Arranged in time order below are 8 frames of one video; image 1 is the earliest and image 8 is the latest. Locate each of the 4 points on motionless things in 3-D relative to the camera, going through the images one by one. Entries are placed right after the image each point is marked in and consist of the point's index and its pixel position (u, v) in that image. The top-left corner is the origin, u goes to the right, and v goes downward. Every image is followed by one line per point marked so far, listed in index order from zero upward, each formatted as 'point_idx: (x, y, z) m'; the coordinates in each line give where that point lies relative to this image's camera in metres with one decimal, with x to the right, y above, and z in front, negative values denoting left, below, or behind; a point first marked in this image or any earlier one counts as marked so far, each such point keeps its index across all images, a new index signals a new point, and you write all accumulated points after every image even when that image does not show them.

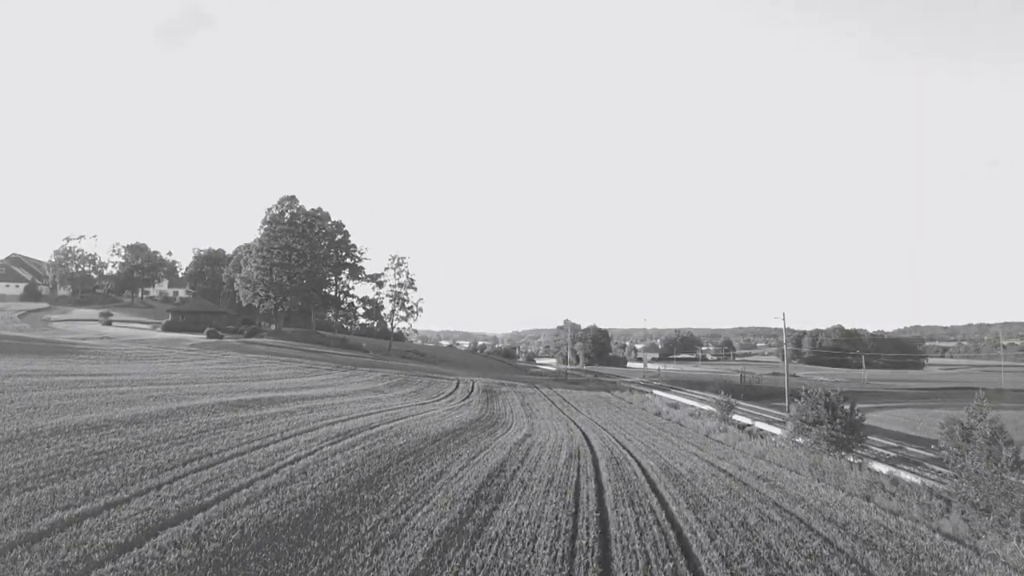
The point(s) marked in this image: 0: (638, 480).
0: (+2.6, -4.0, +15.7) m
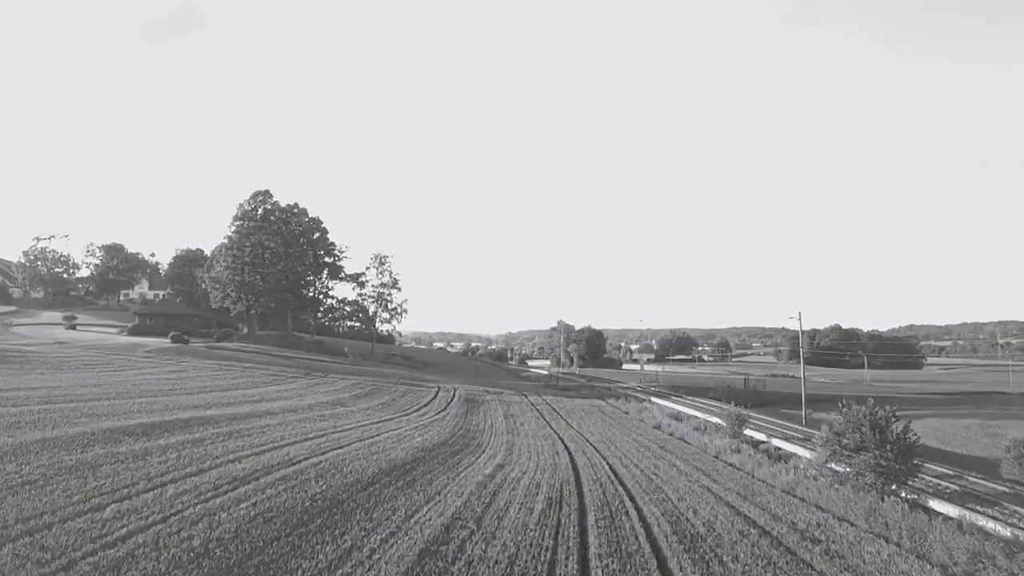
0: (+1.9, -3.8, +11.0) m
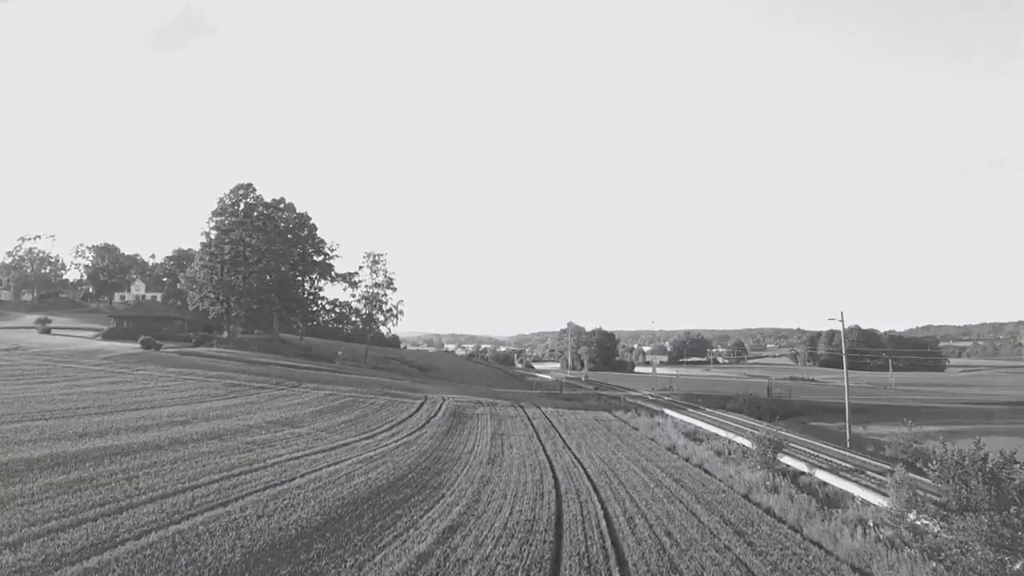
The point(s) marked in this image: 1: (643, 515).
0: (+0.9, -3.6, +5.4) m
1: (+3.1, -5.3, +17.8) m
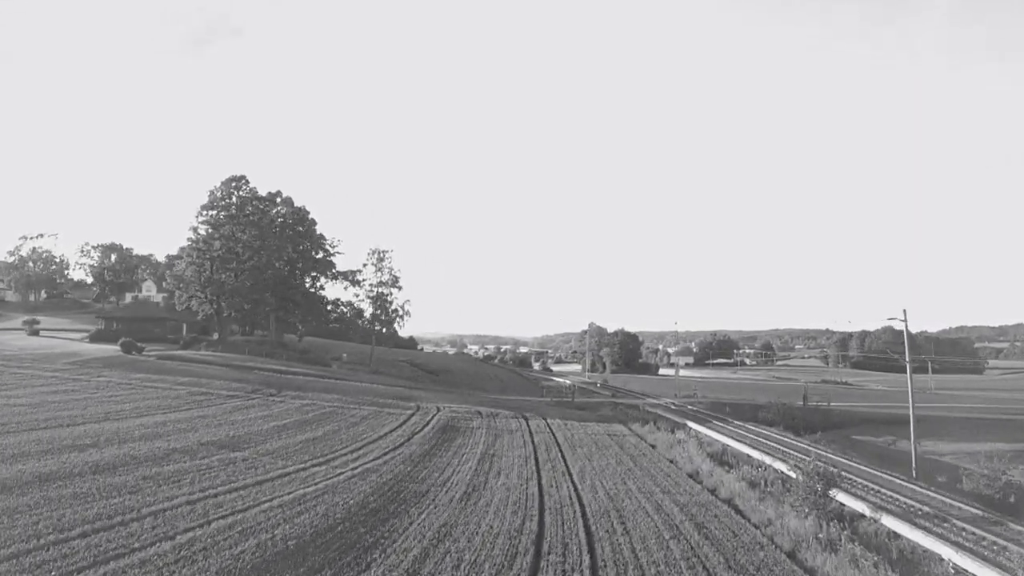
0: (-0.3, -3.4, +0.2) m
1: (+2.3, -5.0, +12.5) m
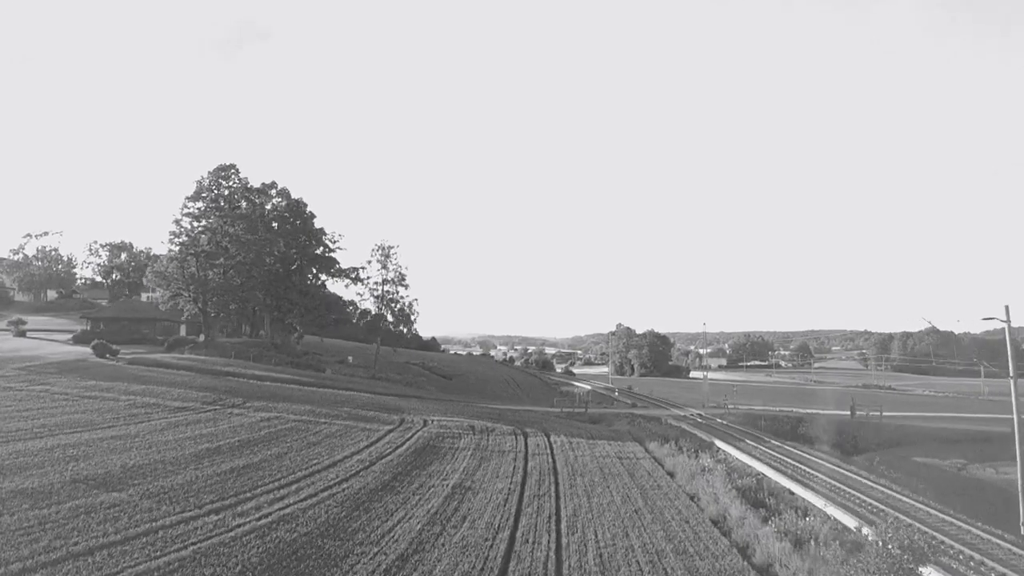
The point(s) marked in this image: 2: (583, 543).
0: (-2.1, -3.1, -5.6) m
1: (+1.0, -4.8, +6.7) m
2: (+1.5, -5.9, +17.6) m
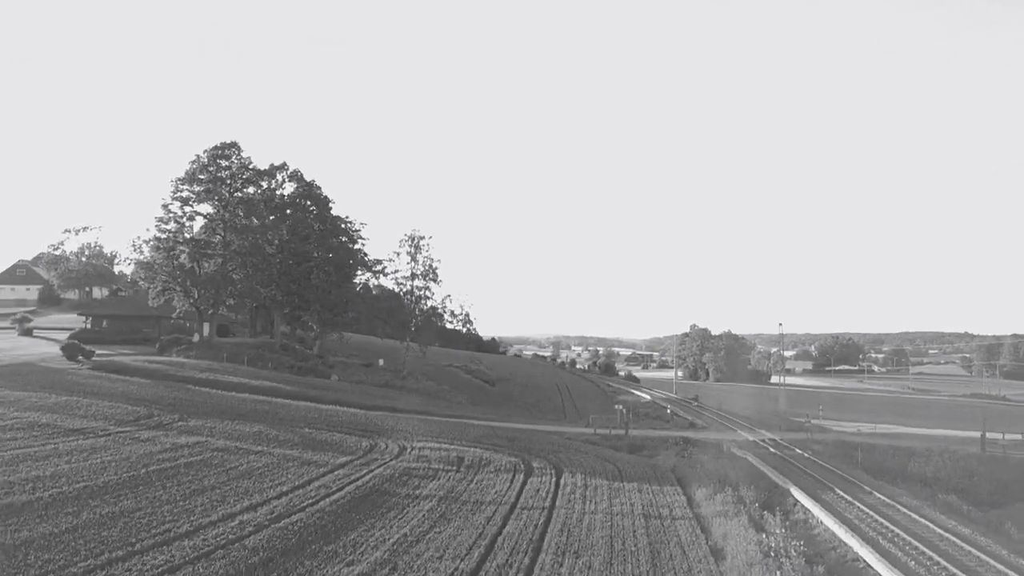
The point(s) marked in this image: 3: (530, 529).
0: (-6.3, -2.6, -14.2) m
1: (-2.0, -4.3, -2.3) m
2: (-0.3, -5.4, +8.5) m
3: (+0.4, -6.1, +19.5) m
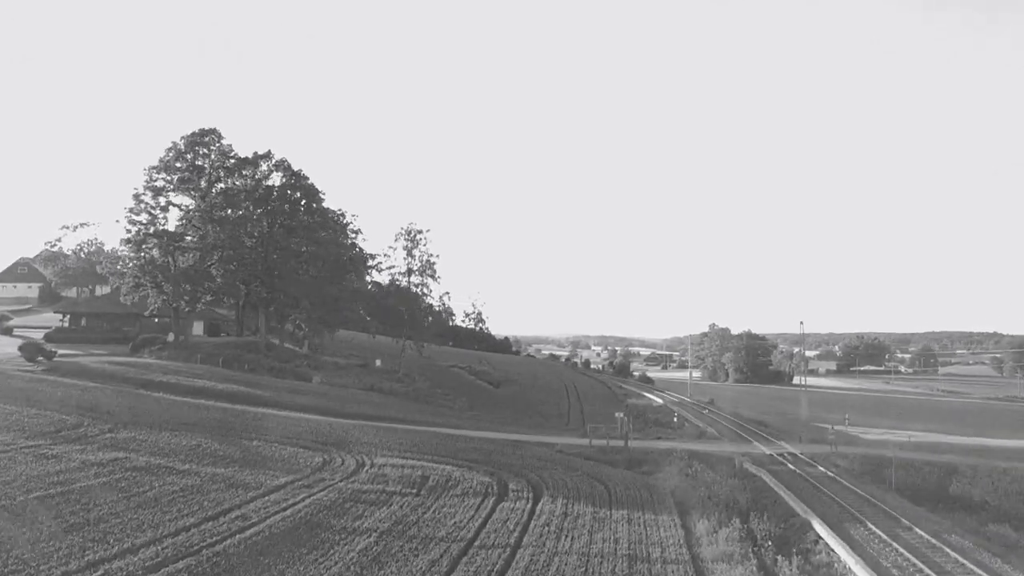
0: (-8.3, -2.4, -17.9) m
1: (-3.7, -4.1, -6.1) m
2: (-1.7, -5.1, +4.6) m
3: (-0.7, -5.9, +15.6) m
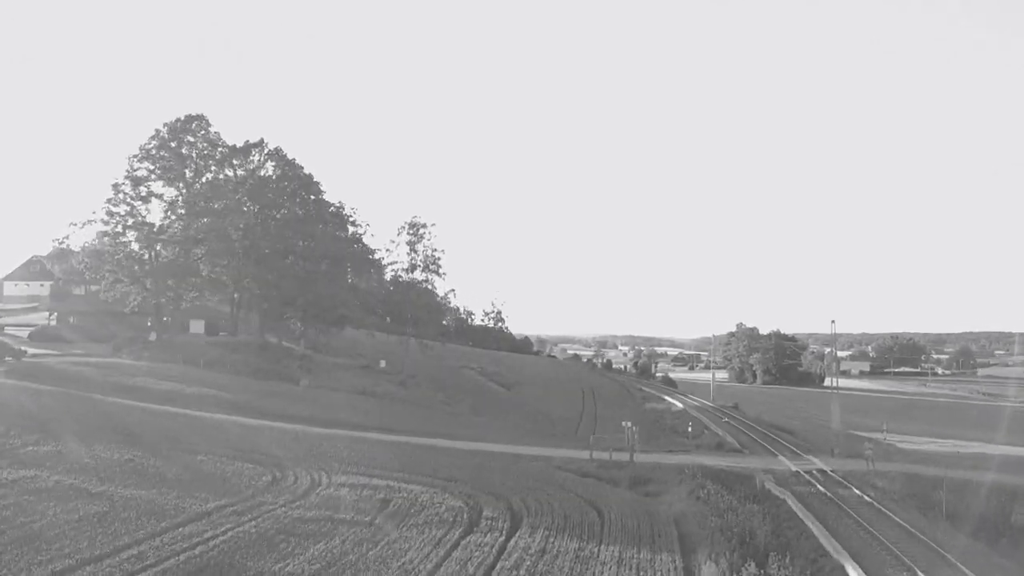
0: (-10.4, -2.2, -21.2) m
1: (-5.4, -3.9, -9.6) m
2: (-3.1, -4.9, +1.1) m
3: (-1.6, -5.7, +12.1) m
